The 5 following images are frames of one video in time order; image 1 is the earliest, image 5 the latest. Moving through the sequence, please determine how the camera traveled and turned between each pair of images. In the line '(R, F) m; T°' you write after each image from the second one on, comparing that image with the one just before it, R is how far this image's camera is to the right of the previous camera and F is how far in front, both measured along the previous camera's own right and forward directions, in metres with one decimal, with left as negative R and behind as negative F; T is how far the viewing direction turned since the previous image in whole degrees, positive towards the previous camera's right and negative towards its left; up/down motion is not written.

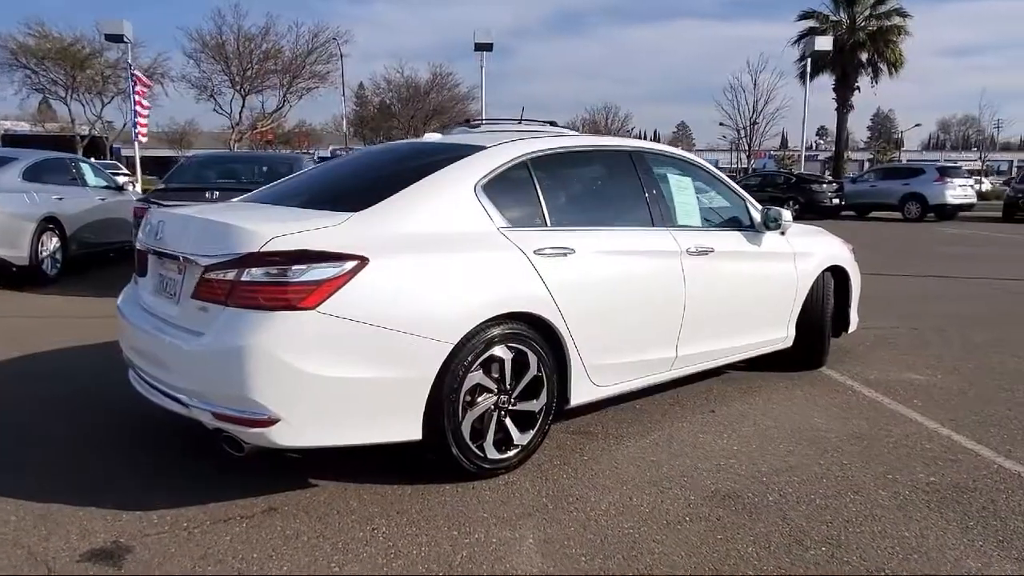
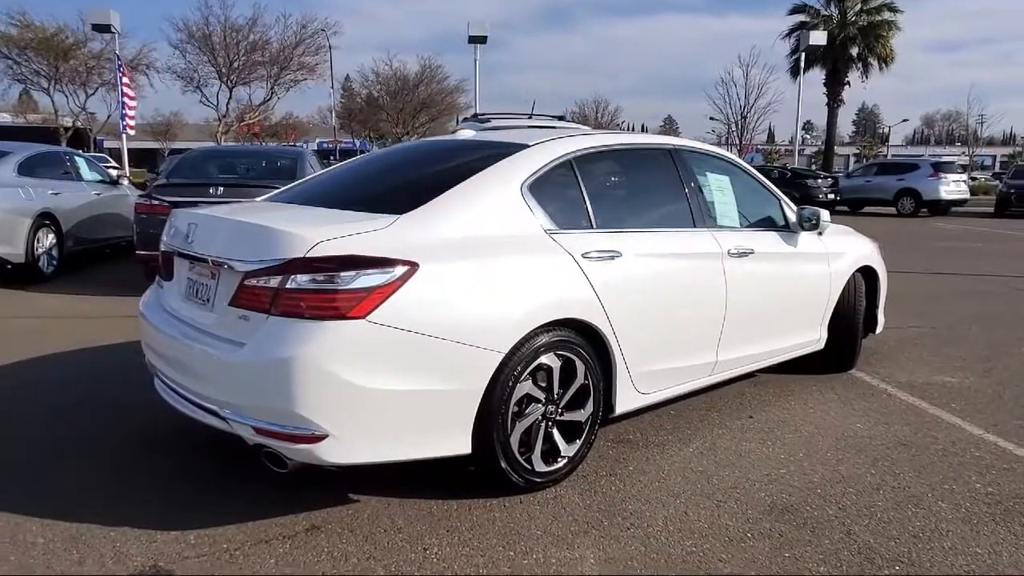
(-0.3, +0.2) m; +1°
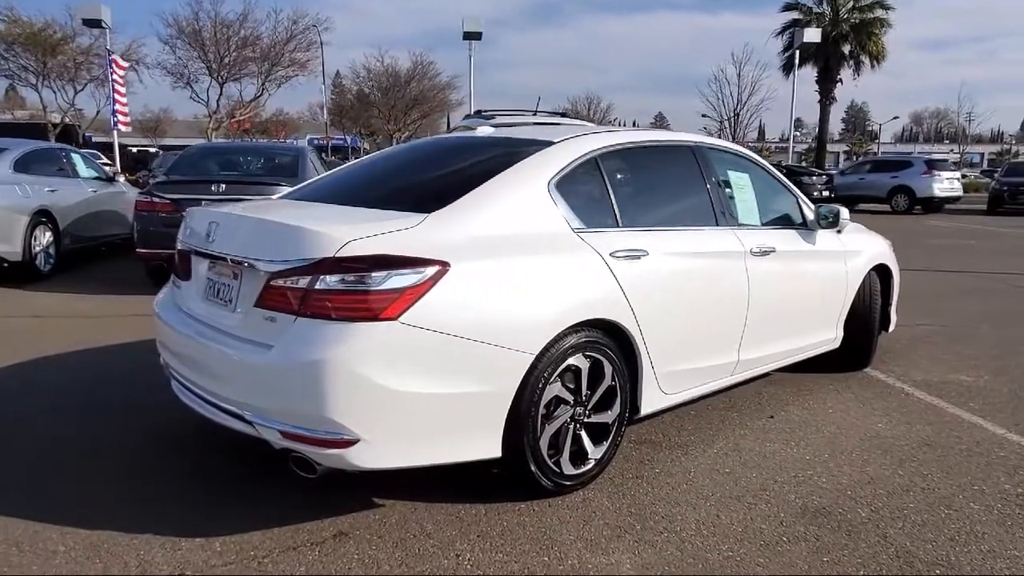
(-0.2, +0.1) m; +1°
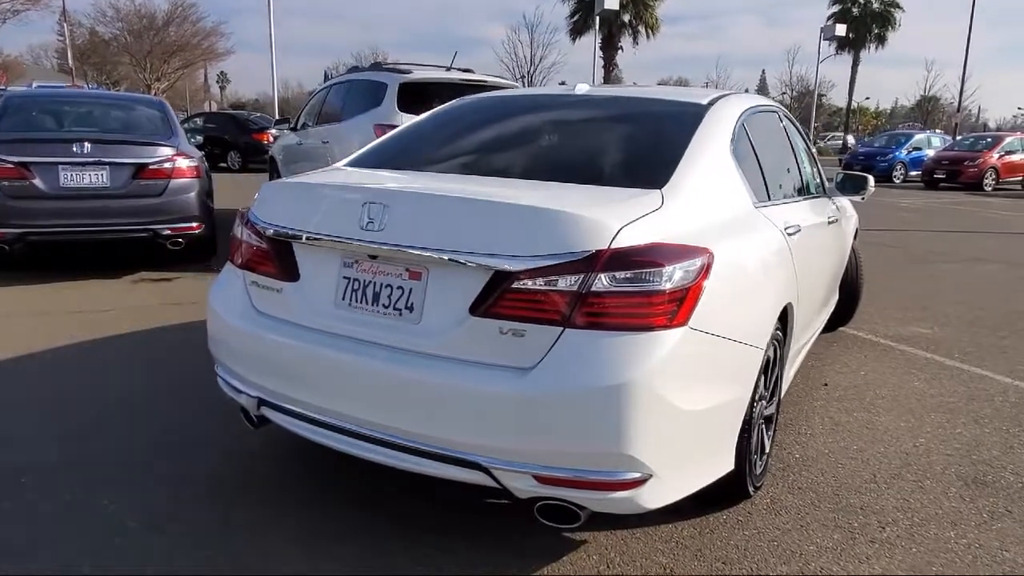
(-1.7, +0.8) m; +18°
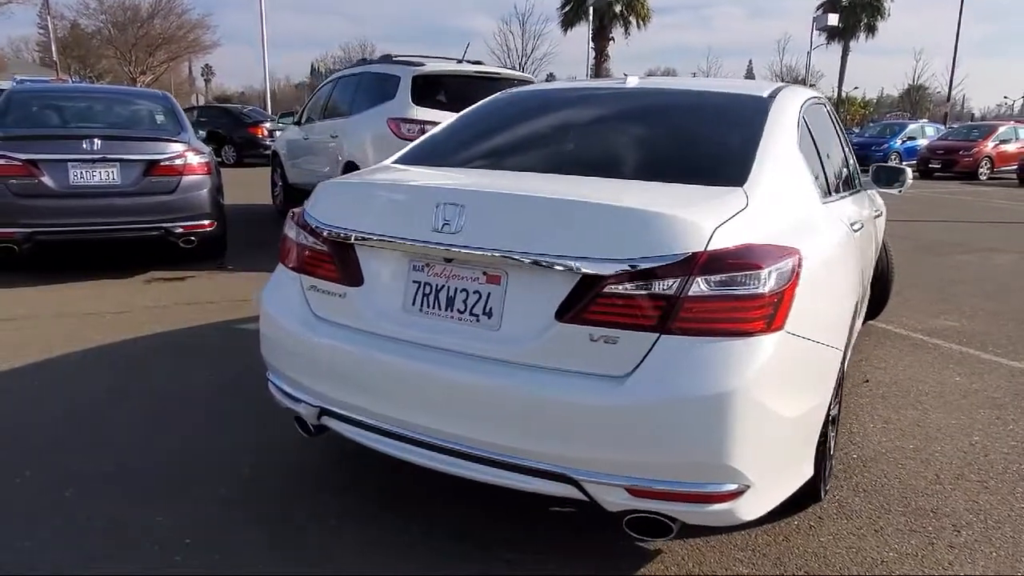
(-0.3, +0.1) m; +1°
